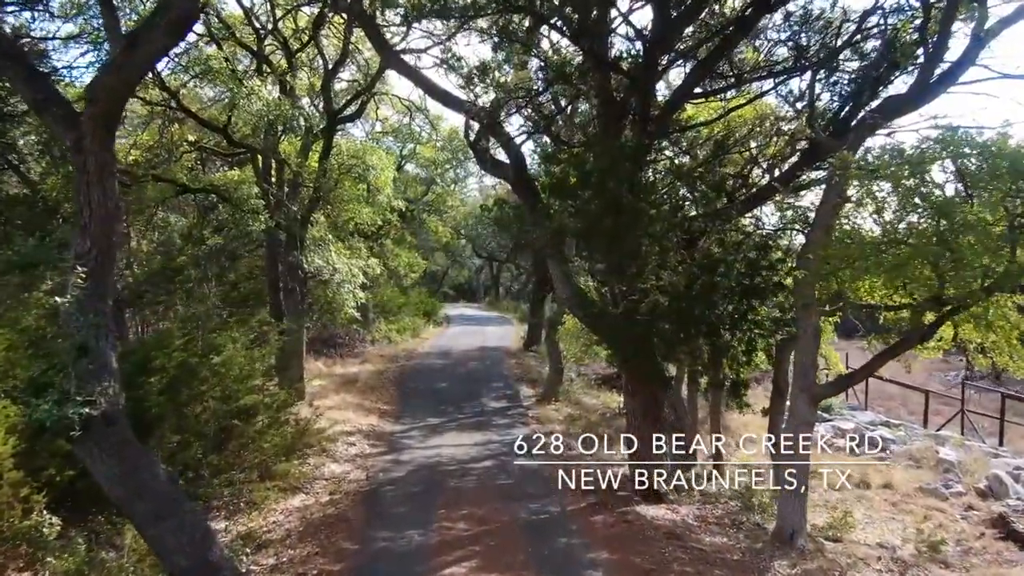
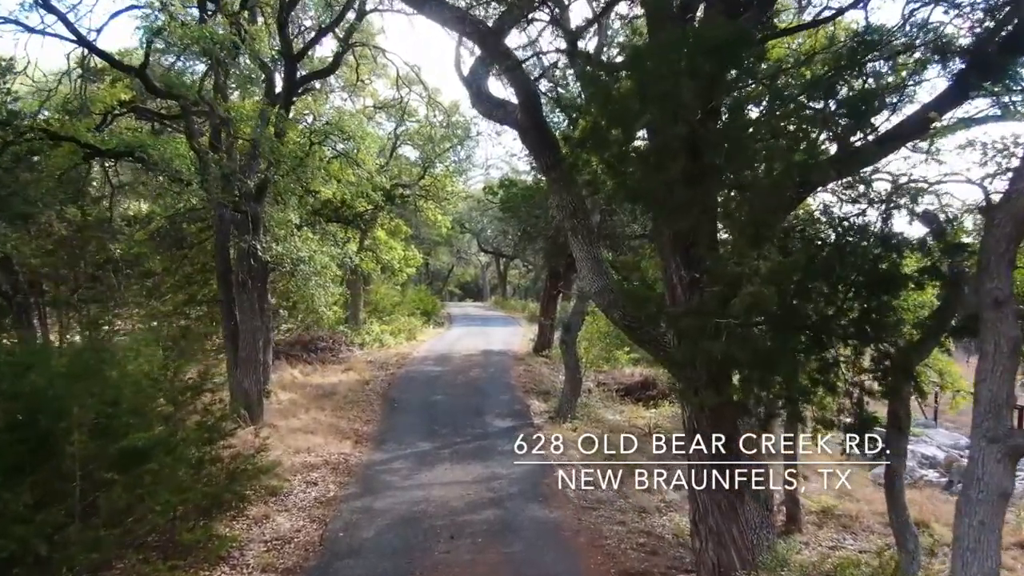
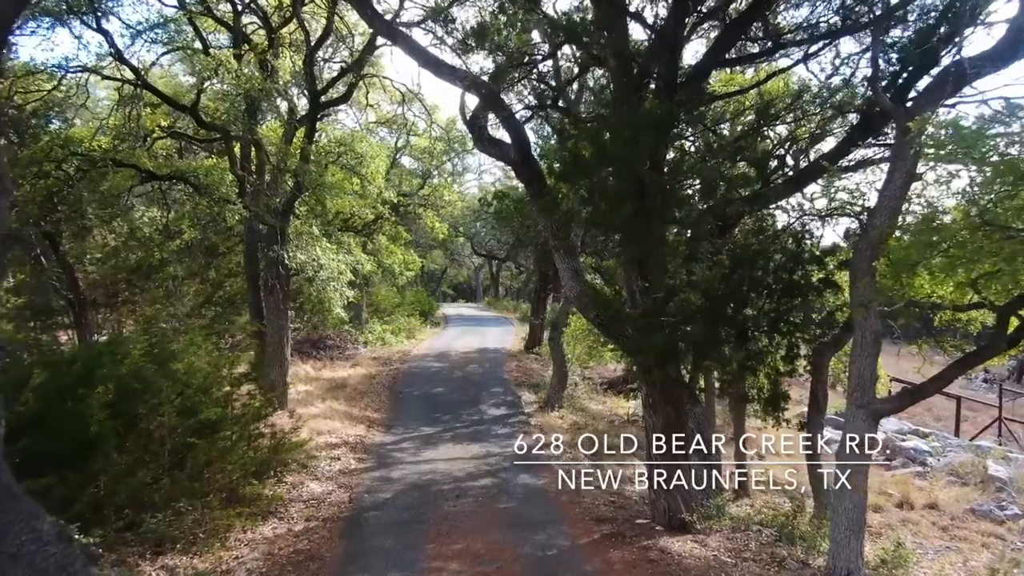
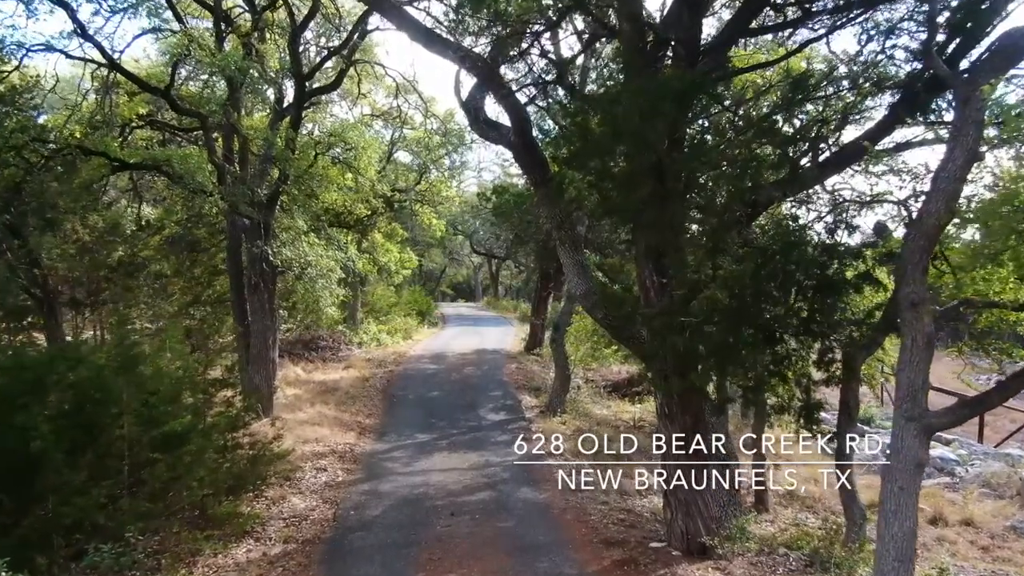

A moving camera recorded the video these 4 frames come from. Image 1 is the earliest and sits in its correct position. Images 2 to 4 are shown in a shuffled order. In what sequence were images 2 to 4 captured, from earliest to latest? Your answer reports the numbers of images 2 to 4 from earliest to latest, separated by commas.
3, 4, 2
